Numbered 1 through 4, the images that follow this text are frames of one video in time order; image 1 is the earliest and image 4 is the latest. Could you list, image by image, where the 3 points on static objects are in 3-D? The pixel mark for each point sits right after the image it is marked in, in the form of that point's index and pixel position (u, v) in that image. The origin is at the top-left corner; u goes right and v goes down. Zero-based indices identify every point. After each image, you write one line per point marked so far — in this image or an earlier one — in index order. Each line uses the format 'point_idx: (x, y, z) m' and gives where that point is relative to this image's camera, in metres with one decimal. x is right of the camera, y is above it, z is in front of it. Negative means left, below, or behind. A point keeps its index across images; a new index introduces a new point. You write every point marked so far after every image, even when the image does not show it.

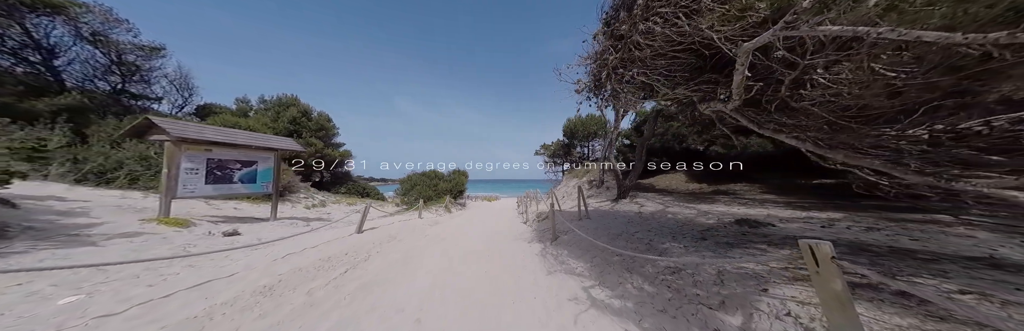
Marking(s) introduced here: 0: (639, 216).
0: (+4.8, -1.9, +7.7) m
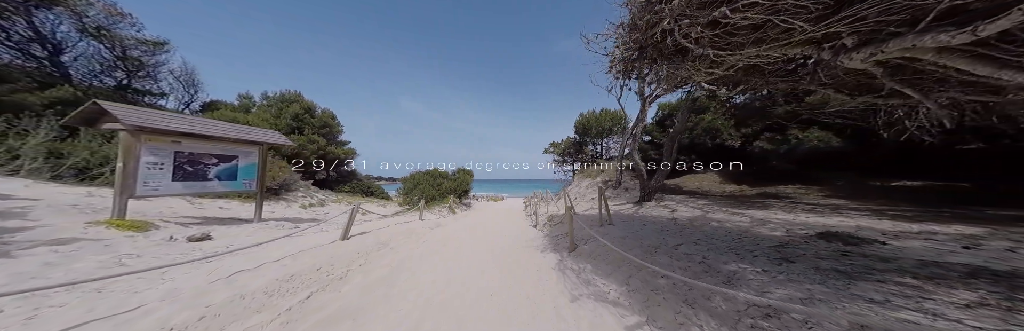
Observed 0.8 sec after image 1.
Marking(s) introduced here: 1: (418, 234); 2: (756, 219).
0: (+5.2, -1.9, +6.5) m
1: (-3.7, -2.7, +8.1) m
2: (+6.8, -1.5, +5.6) m
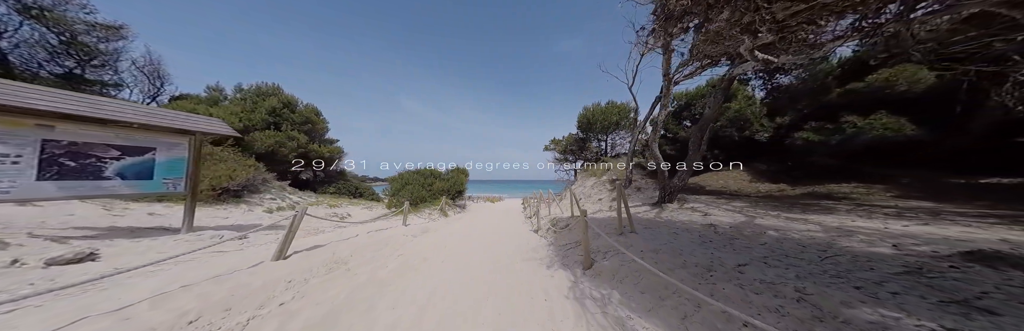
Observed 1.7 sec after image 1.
0: (+5.1, -1.7, +5.1) m
1: (-3.8, -2.6, +6.6) m
2: (+6.7, -1.3, +4.3) m
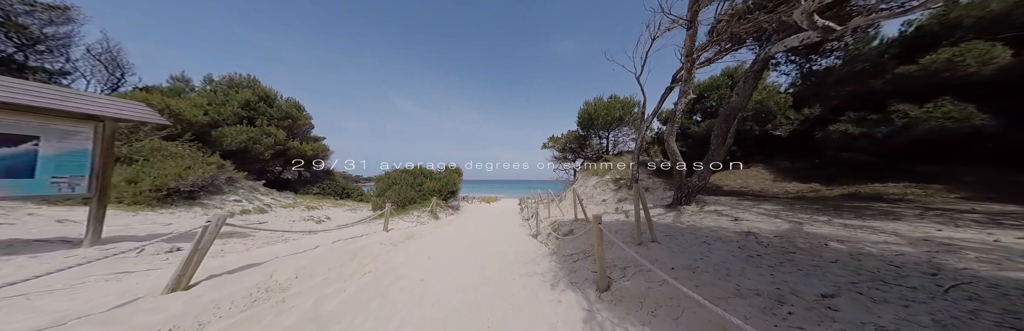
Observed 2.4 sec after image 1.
0: (+5.0, -1.6, +4.2) m
1: (-3.9, -2.5, +5.5) m
2: (+6.7, -1.2, +3.3) m
